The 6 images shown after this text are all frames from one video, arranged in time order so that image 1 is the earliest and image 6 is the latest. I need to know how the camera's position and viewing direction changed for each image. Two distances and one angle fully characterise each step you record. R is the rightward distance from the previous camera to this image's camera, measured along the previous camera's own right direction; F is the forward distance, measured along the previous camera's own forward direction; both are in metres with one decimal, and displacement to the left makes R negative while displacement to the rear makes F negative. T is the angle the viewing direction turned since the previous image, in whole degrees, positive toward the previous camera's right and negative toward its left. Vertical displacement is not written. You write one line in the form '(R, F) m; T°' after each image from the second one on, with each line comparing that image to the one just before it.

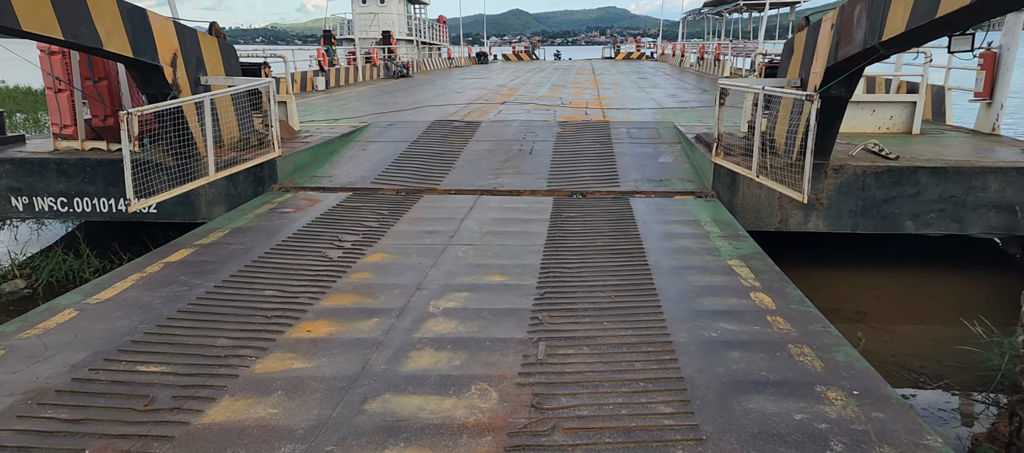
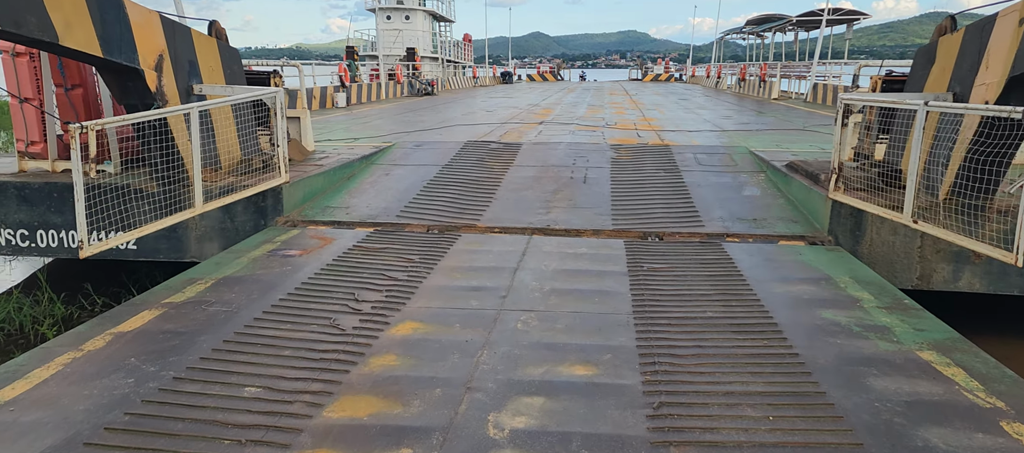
(-0.3, +1.4) m; -1°
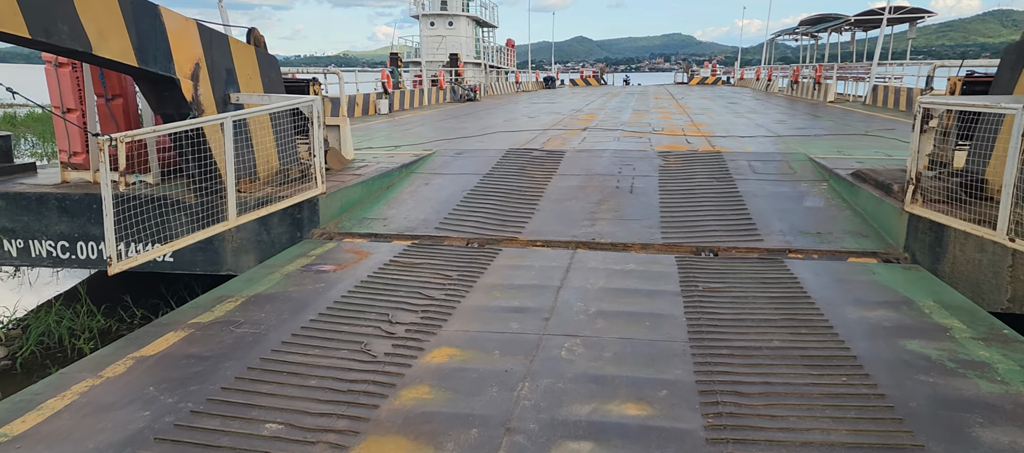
(0.0, +0.3) m; -3°
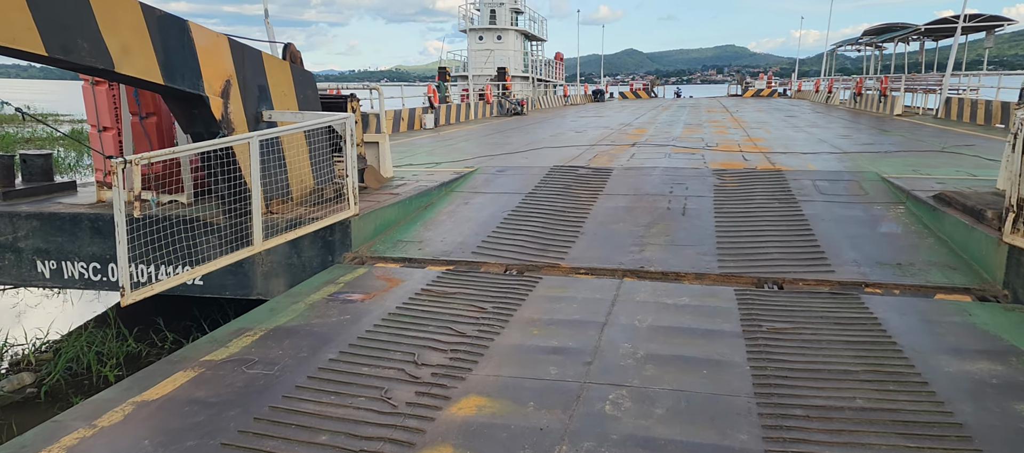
(0.0, +0.4) m; -4°
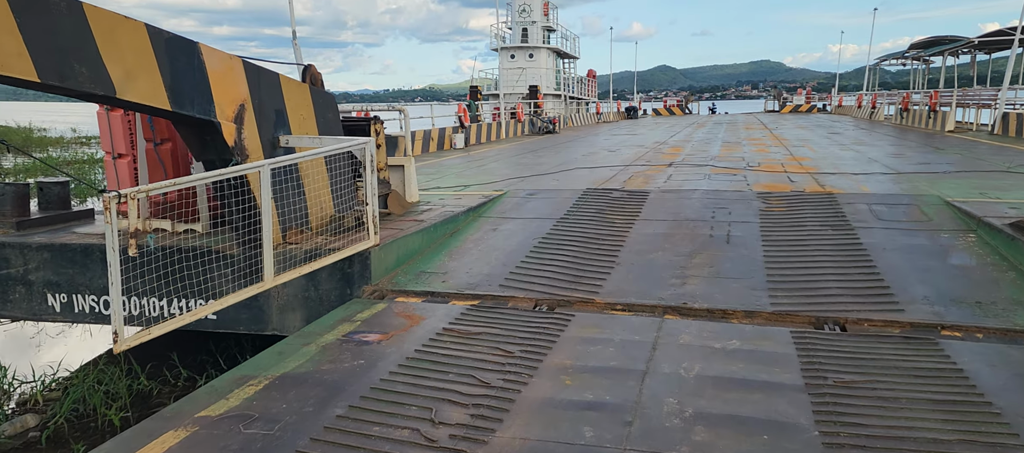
(0.0, +0.4) m; -3°
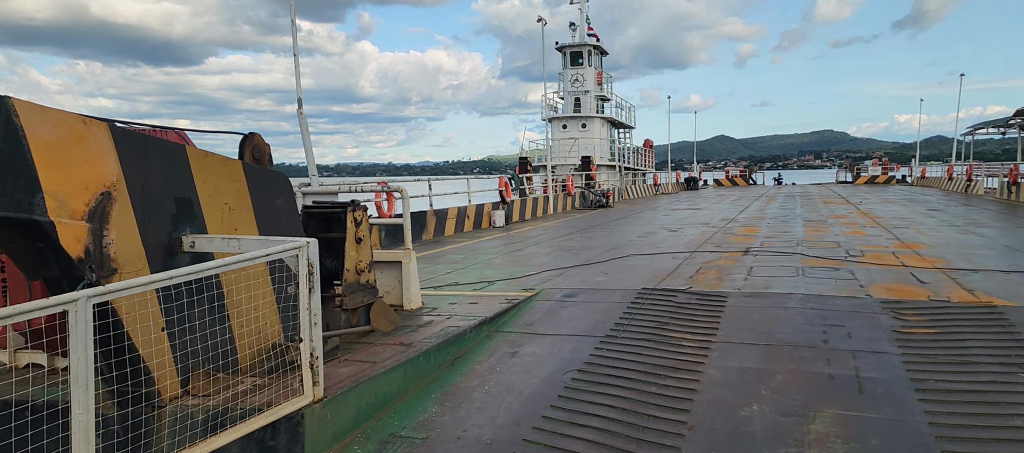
(+0.2, +2.0) m; -5°
